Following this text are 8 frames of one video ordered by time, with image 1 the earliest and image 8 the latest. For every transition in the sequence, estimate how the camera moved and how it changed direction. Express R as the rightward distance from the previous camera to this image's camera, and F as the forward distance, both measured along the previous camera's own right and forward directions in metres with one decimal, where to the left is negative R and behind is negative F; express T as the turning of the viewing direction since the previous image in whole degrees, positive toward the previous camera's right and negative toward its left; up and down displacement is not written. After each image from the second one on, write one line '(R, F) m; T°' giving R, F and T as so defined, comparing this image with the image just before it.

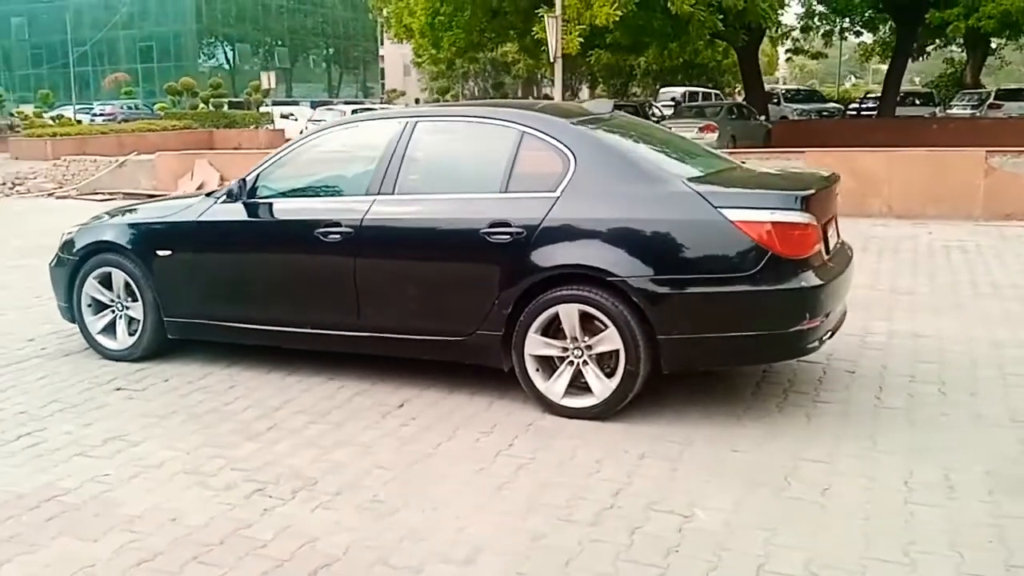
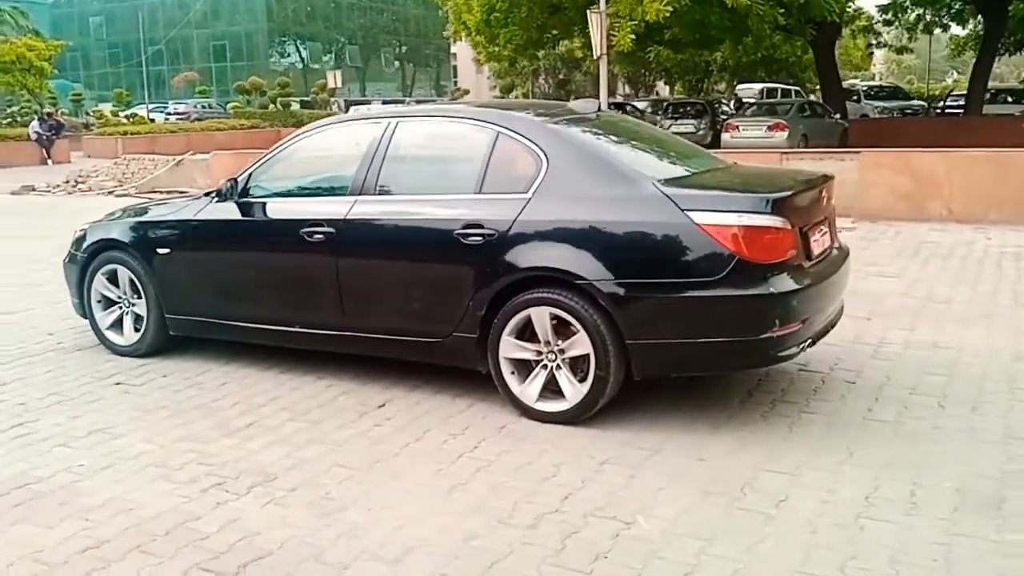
(+0.5, 0.0) m; -5°
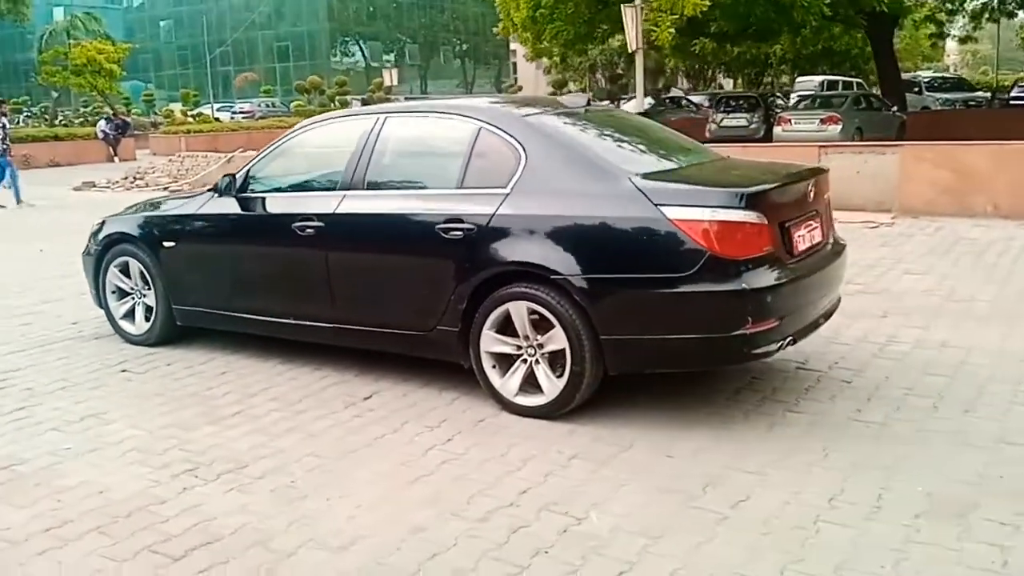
(+0.4, 0.0) m; -4°
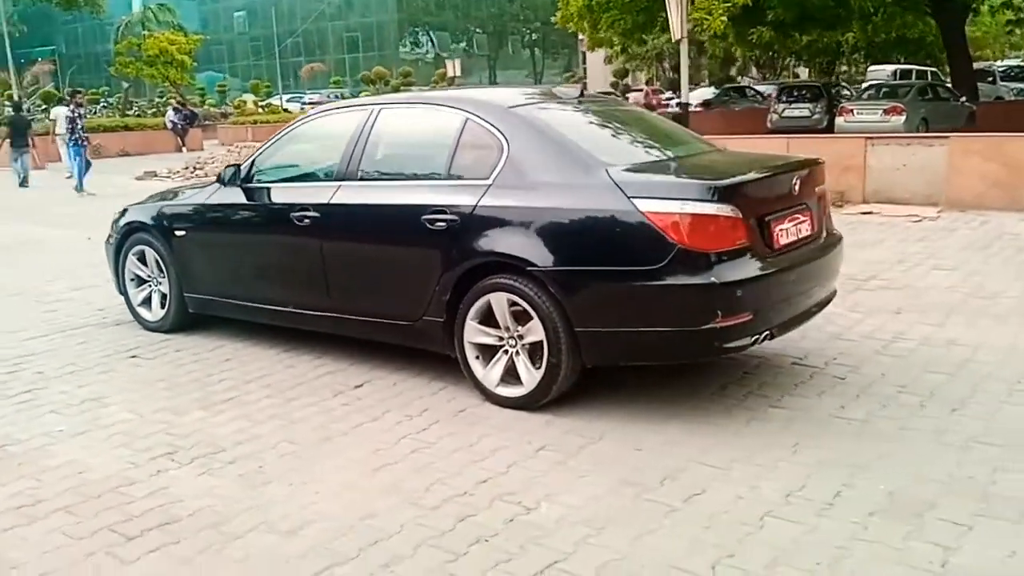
(+0.5, 0.0) m; -4°
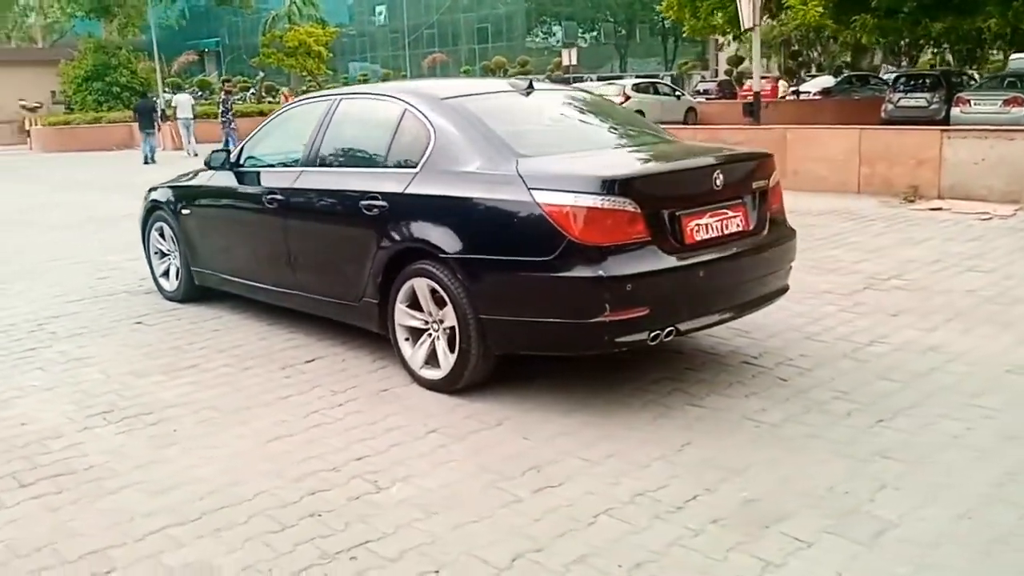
(+1.1, 0.0) m; -9°
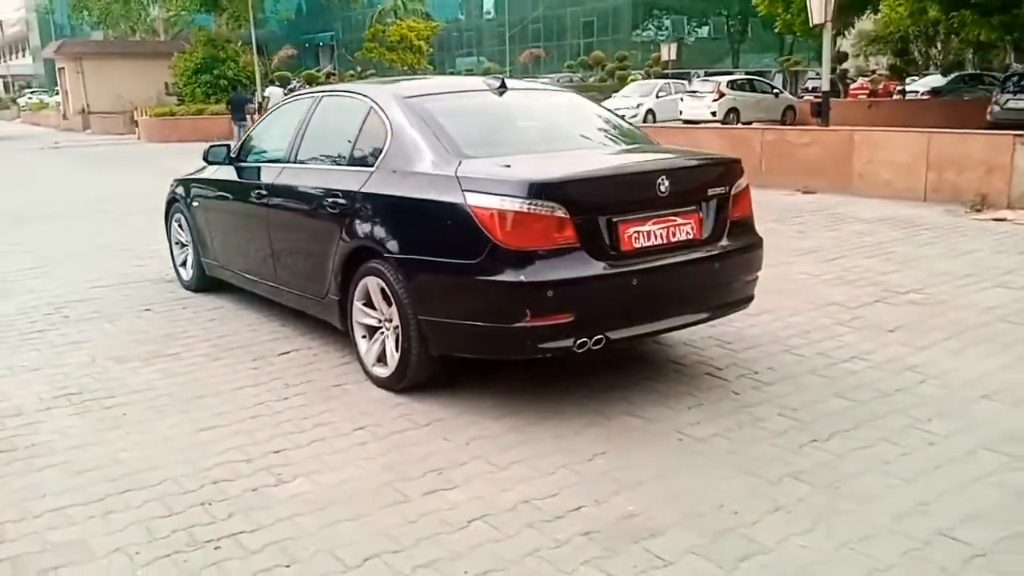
(+0.9, +0.1) m; -7°
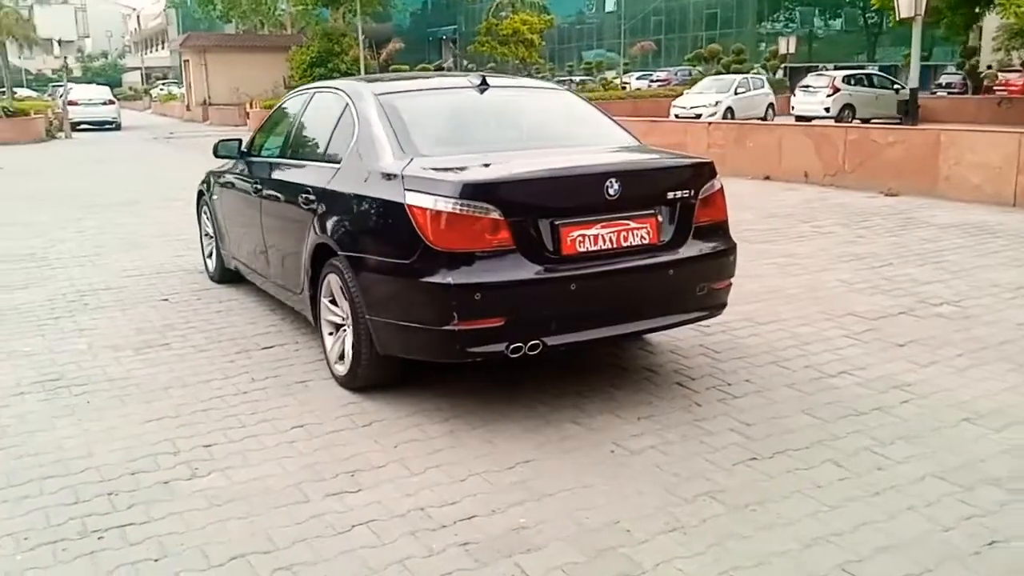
(+0.9, +0.2) m; -8°
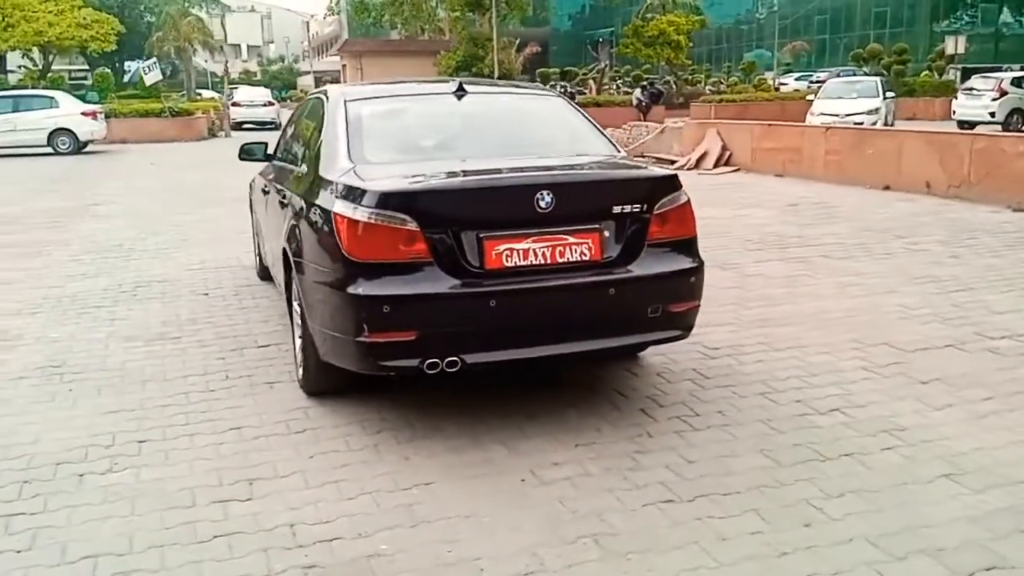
(+1.1, +0.3) m; -11°
